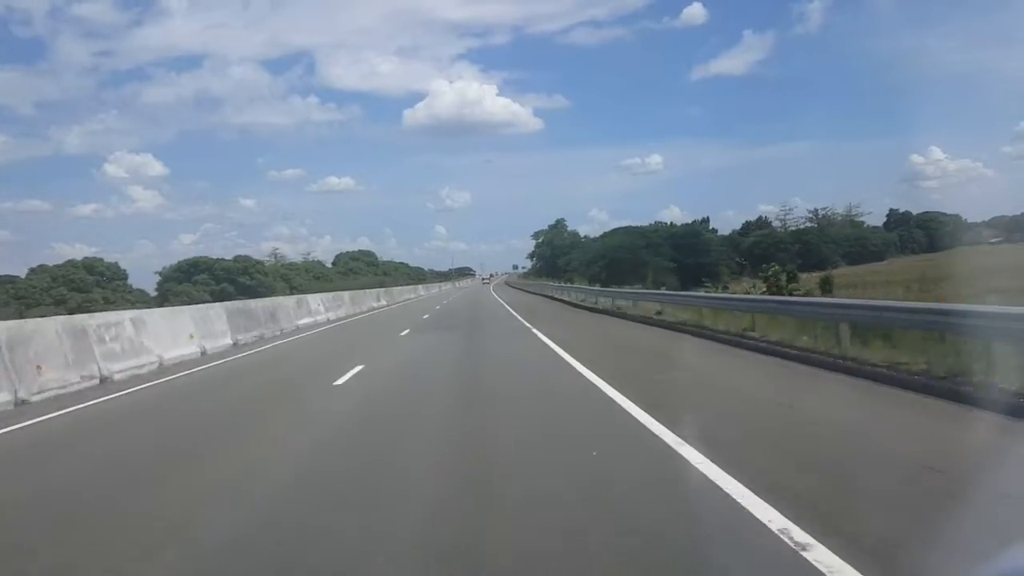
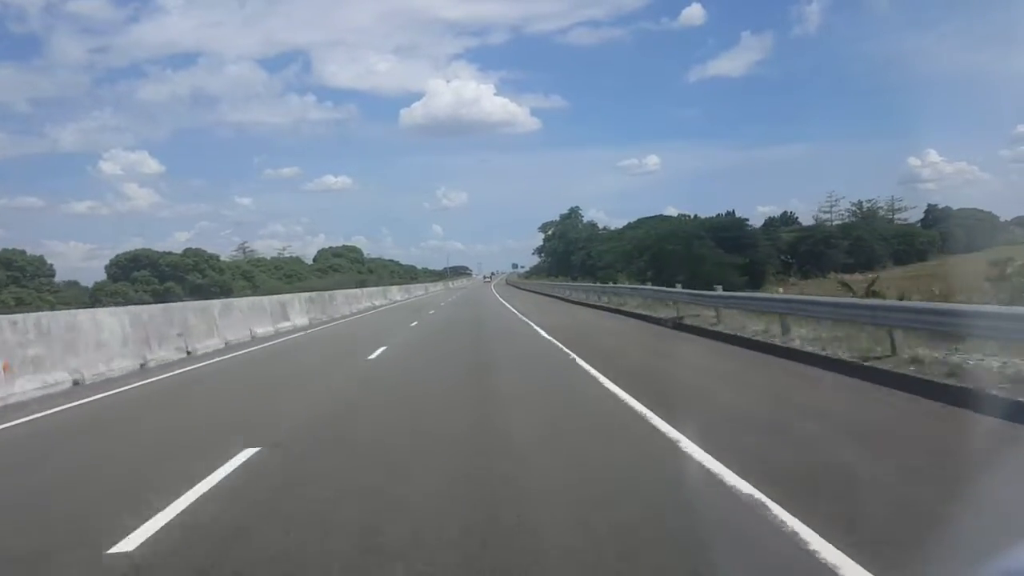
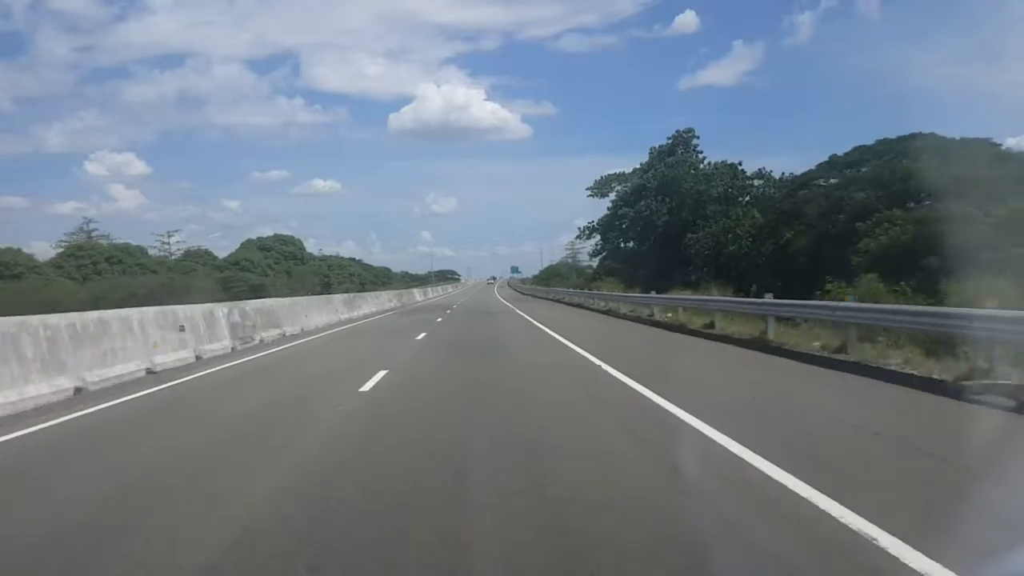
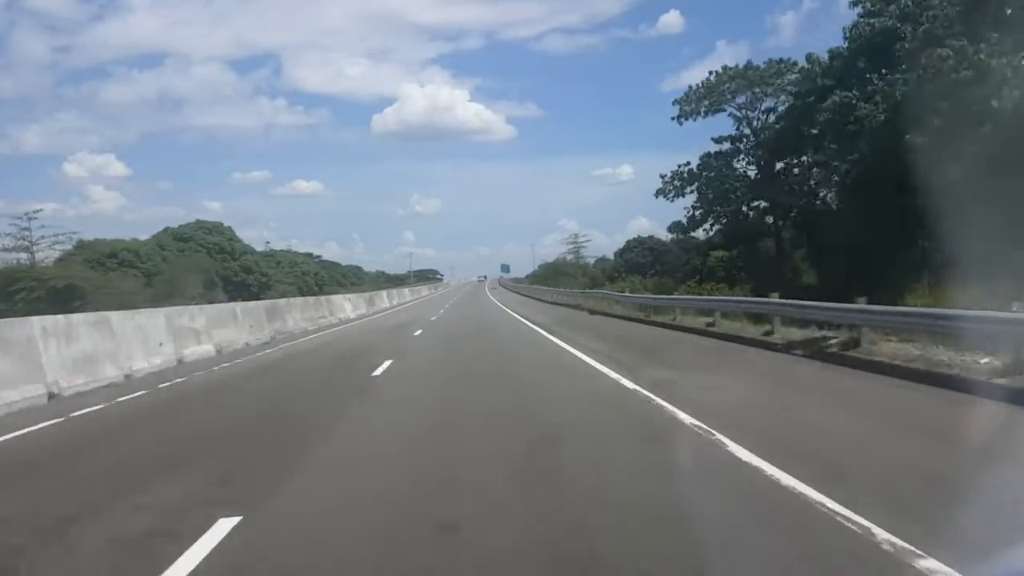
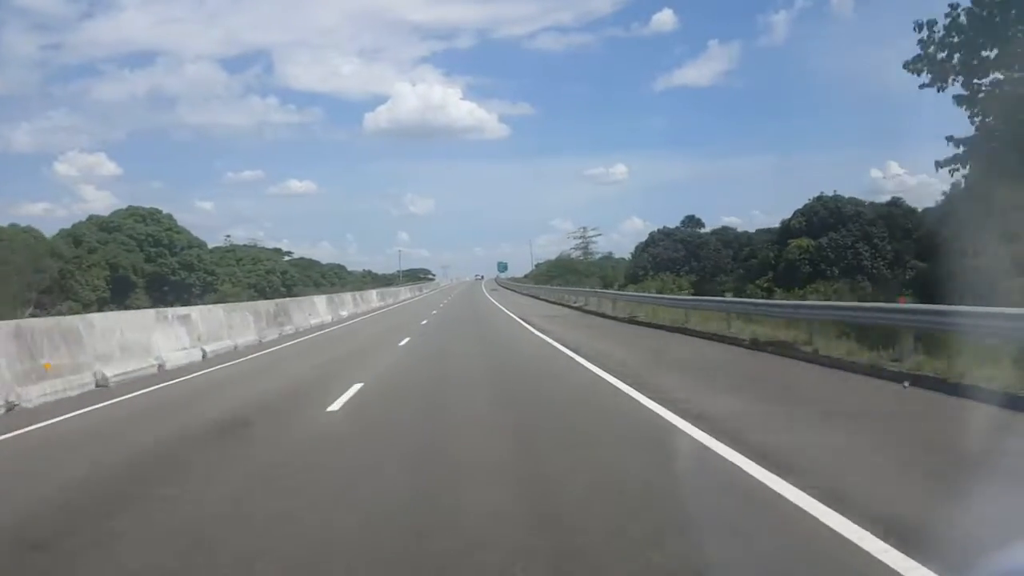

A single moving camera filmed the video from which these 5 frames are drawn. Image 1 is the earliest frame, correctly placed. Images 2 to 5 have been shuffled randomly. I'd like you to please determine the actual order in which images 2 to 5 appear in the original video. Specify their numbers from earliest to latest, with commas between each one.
2, 3, 4, 5
